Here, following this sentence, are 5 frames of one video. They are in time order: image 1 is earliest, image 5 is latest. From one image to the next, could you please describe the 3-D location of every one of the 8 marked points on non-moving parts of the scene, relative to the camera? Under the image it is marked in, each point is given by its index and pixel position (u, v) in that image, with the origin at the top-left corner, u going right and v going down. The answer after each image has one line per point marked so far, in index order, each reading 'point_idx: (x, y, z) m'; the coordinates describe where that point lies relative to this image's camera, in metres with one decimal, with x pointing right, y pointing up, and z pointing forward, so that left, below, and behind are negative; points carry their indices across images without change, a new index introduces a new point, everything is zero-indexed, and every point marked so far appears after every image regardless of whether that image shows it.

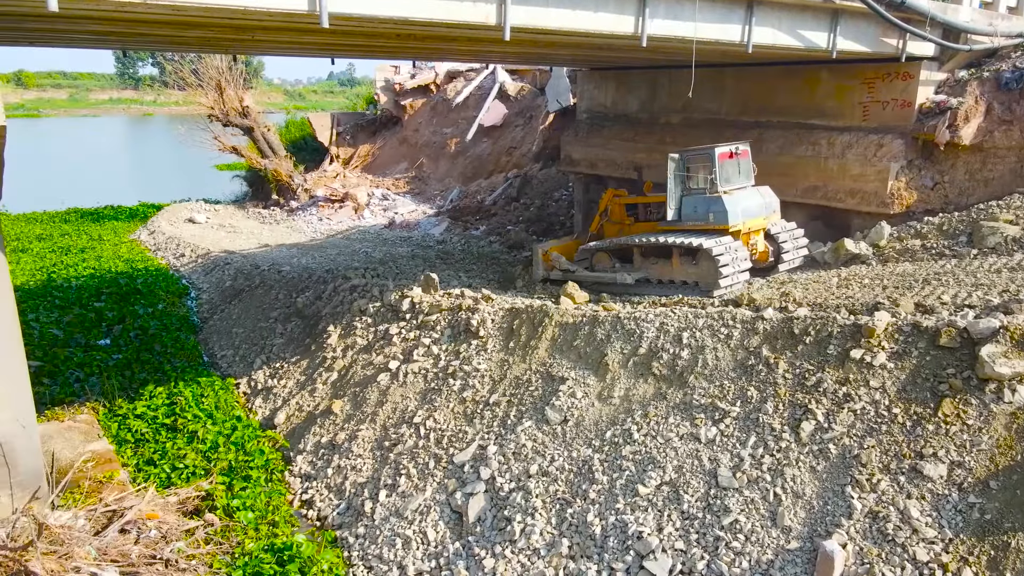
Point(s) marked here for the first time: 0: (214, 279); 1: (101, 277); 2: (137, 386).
0: (-6.3, +0.2, +15.6) m
1: (-8.9, +0.2, +15.9) m
2: (-5.1, -1.3, +10.1) m
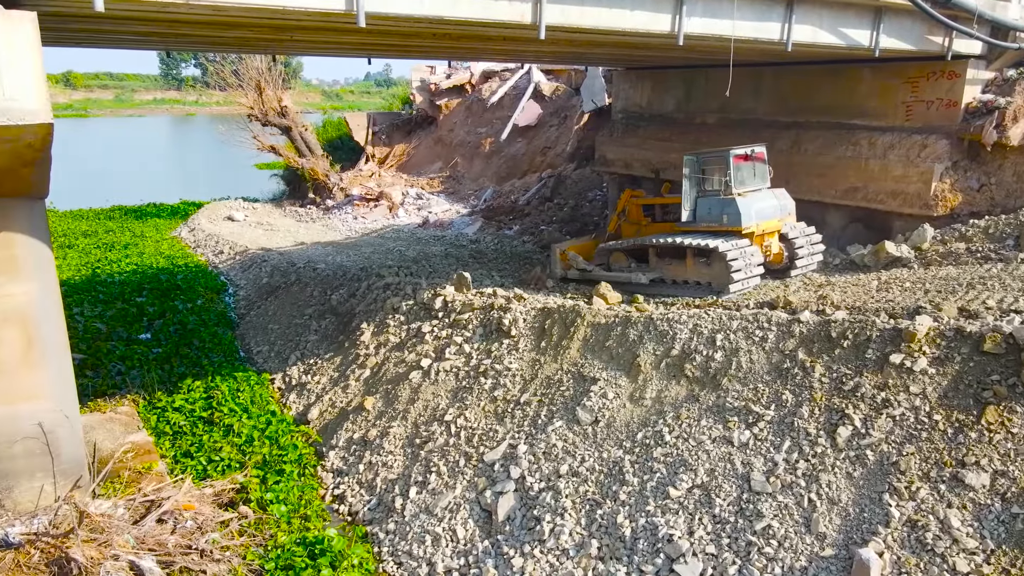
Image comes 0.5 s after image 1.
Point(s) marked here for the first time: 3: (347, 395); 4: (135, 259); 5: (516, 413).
0: (-5.6, +0.3, +15.8) m
1: (-8.2, +0.3, +16.2) m
2: (-4.7, -1.3, +10.3) m
3: (-2.1, -1.4, +9.3) m
4: (-9.1, +0.7, +17.8) m
5: (0.0, -1.2, +7.3) m
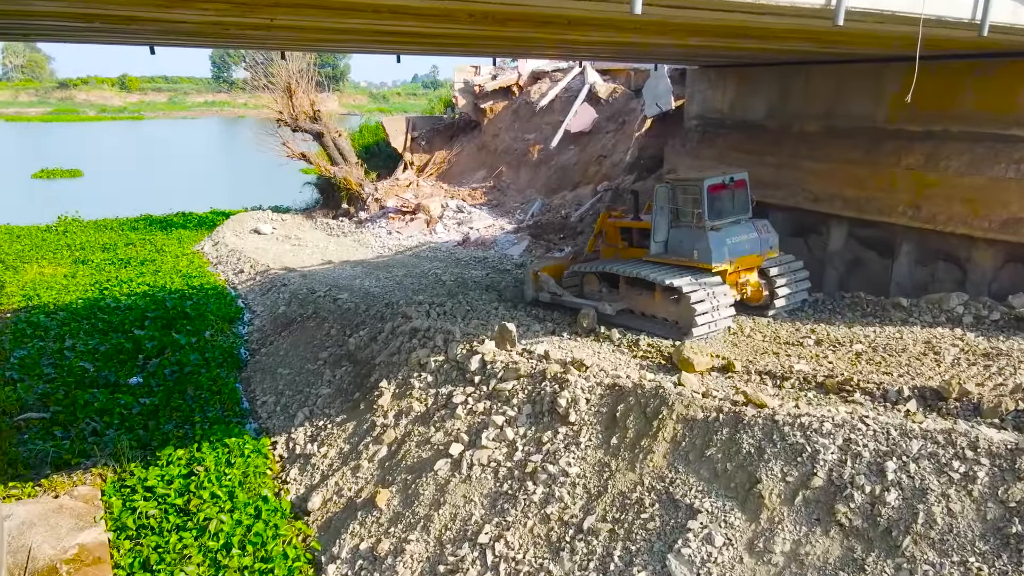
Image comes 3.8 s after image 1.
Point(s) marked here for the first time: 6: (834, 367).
0: (-4.7, -0.3, +14.1) m
1: (-7.2, -0.2, +14.6) m
2: (-4.1, -1.8, +8.5) m
3: (-1.5, -1.9, +7.3) m
4: (-8.0, +0.2, +16.2) m
5: (+0.5, -1.8, +5.2) m
6: (+3.0, -0.7, +6.8) m
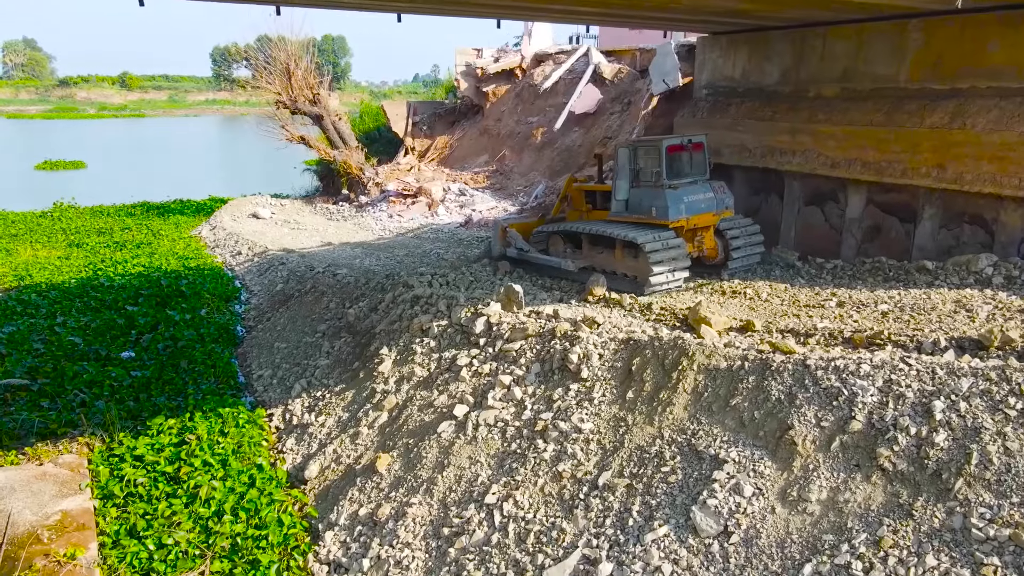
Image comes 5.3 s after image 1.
0: (-4.6, +0.1, +13.7) m
1: (-7.1, +0.2, +14.2) m
2: (-4.0, -1.4, +8.1) m
3: (-1.5, -1.5, +7.0) m
4: (-8.0, +0.6, +15.9) m
5: (+0.5, -1.4, +4.8) m
6: (+3.1, -0.3, +6.5) m
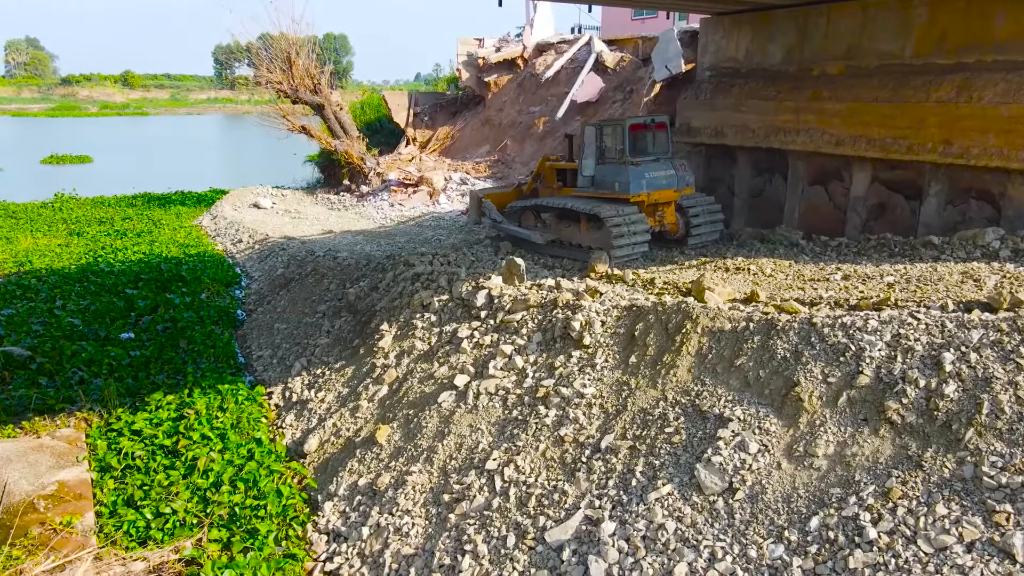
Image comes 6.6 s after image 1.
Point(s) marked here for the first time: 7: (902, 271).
0: (-4.6, +0.4, +13.6) m
1: (-7.1, +0.5, +14.2) m
2: (-4.0, -1.1, +8.0) m
3: (-1.5, -1.2, +6.9) m
4: (-7.9, +0.9, +15.8) m
5: (+0.5, -1.1, +4.7) m
6: (+3.1, -0.1, +6.4) m
7: (+3.9, +0.2, +7.2) m
